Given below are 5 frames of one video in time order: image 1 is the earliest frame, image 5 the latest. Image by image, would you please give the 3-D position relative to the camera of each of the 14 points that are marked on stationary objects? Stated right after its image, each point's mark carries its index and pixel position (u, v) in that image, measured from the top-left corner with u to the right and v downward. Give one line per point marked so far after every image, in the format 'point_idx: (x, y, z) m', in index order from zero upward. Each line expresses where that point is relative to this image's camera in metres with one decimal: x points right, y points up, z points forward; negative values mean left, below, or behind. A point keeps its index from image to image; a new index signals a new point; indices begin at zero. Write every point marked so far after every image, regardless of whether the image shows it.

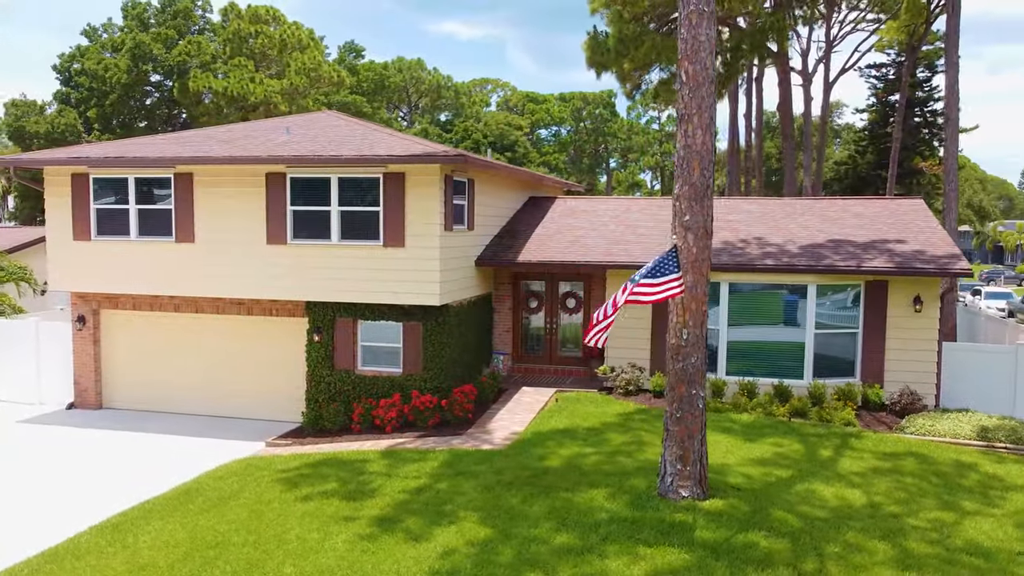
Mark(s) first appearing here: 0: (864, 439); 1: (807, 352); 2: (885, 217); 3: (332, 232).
0: (+5.6, -2.4, +10.7) m
1: (+6.0, -1.3, +13.6) m
2: (+8.9, +1.8, +16.1) m
3: (-3.5, +1.1, +12.9) m
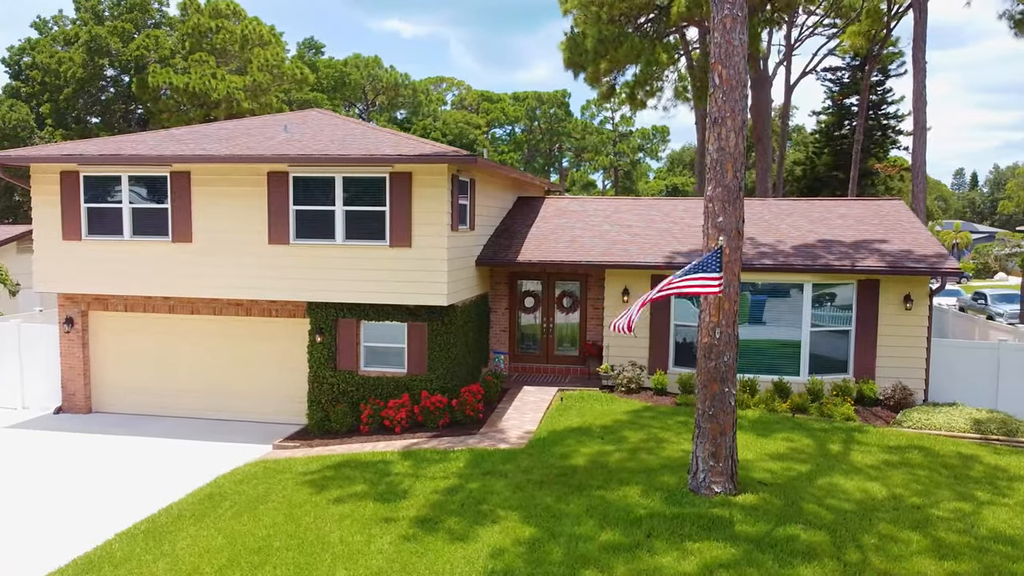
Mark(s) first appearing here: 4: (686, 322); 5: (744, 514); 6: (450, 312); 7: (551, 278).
0: (+5.9, -2.4, +11.0) m
1: (+6.1, -1.3, +14.0) m
2: (+8.8, +1.8, +16.6) m
3: (-3.3, +1.1, +12.7) m
4: (+3.7, -0.7, +14.5) m
5: (+2.5, -2.5, +7.2) m
6: (-1.2, -0.5, +12.9) m
7: (+0.9, +0.2, +16.2) m
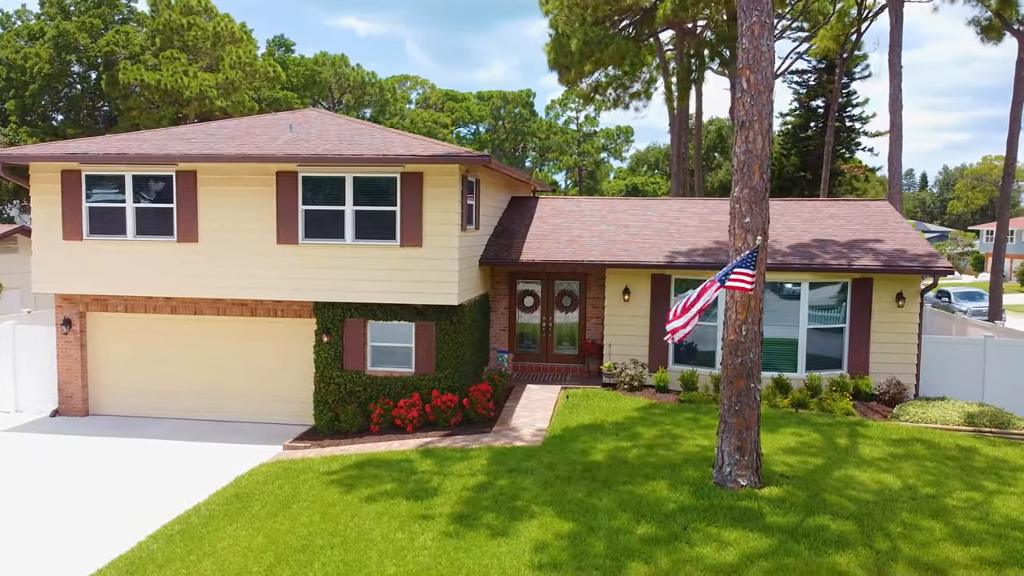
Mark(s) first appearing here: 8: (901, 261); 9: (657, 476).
0: (+6.1, -2.4, +11.4) m
1: (+6.2, -1.3, +14.4) m
2: (+8.8, +1.8, +17.1) m
3: (-3.2, +1.1, +12.7) m
4: (+3.8, -0.7, +14.8) m
5: (+2.9, -2.4, +7.5) m
6: (-1.1, -0.5, +13.0) m
7: (+0.9, +0.3, +16.4) m
8: (+8.1, +0.6, +14.0) m
9: (+1.8, -2.4, +8.5) m
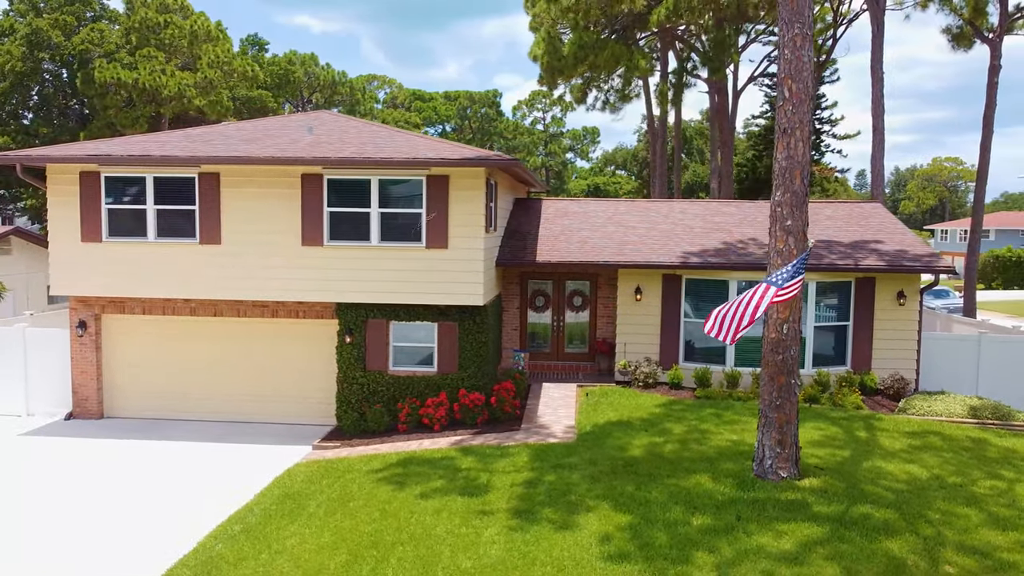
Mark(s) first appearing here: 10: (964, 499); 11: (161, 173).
0: (+6.6, -2.4, +11.9) m
1: (+6.6, -1.2, +14.9) m
2: (+9.0, +1.8, +17.7) m
3: (-2.7, +1.1, +12.8) m
4: (+4.2, -0.7, +15.2) m
5: (+3.6, -2.4, +7.8) m
6: (-0.6, -0.5, +13.2) m
7: (+1.2, +0.3, +16.6) m
8: (+8.5, +0.6, +14.5) m
9: (+2.4, -2.4, +8.8) m
10: (+5.3, -2.5, +7.9) m
11: (-6.9, +2.3, +13.0) m
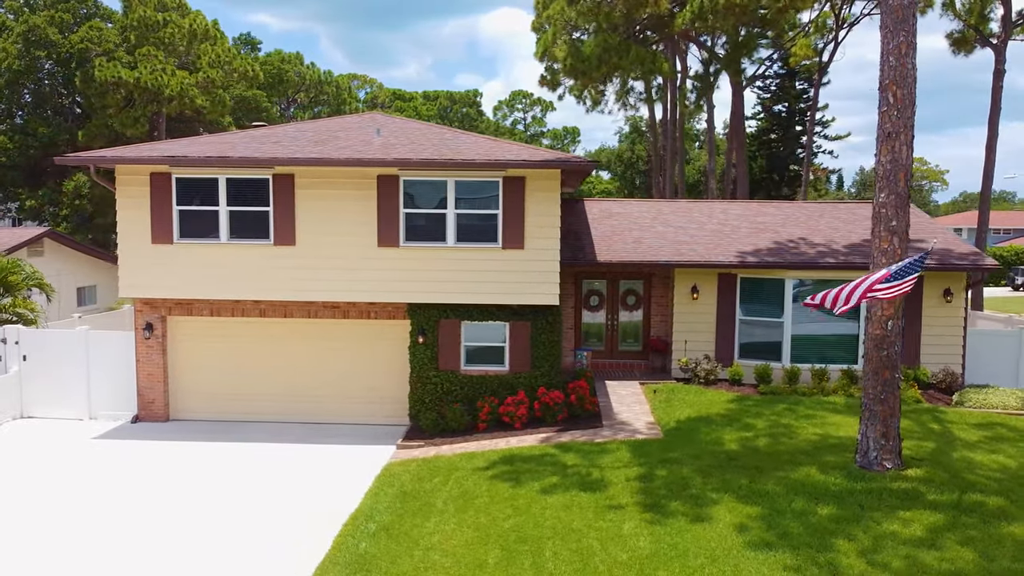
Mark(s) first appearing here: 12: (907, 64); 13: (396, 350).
0: (+8.0, -2.3, +12.3) m
1: (+8.0, -1.2, +15.3) m
2: (+10.4, +1.9, +18.1) m
3: (-1.3, +1.0, +13.1) m
4: (+5.6, -0.7, +15.5) m
5: (+5.1, -2.4, +8.2) m
6: (+0.8, -0.5, +13.5) m
7: (+2.6, +0.3, +16.9) m
8: (+9.9, +0.7, +14.9) m
9: (+3.9, -2.4, +9.1) m
10: (+6.8, -2.5, +8.3) m
11: (-5.5, +2.2, +13.2) m
12: (+4.9, +2.8, +8.4) m
13: (-2.5, -1.4, +14.6) m
